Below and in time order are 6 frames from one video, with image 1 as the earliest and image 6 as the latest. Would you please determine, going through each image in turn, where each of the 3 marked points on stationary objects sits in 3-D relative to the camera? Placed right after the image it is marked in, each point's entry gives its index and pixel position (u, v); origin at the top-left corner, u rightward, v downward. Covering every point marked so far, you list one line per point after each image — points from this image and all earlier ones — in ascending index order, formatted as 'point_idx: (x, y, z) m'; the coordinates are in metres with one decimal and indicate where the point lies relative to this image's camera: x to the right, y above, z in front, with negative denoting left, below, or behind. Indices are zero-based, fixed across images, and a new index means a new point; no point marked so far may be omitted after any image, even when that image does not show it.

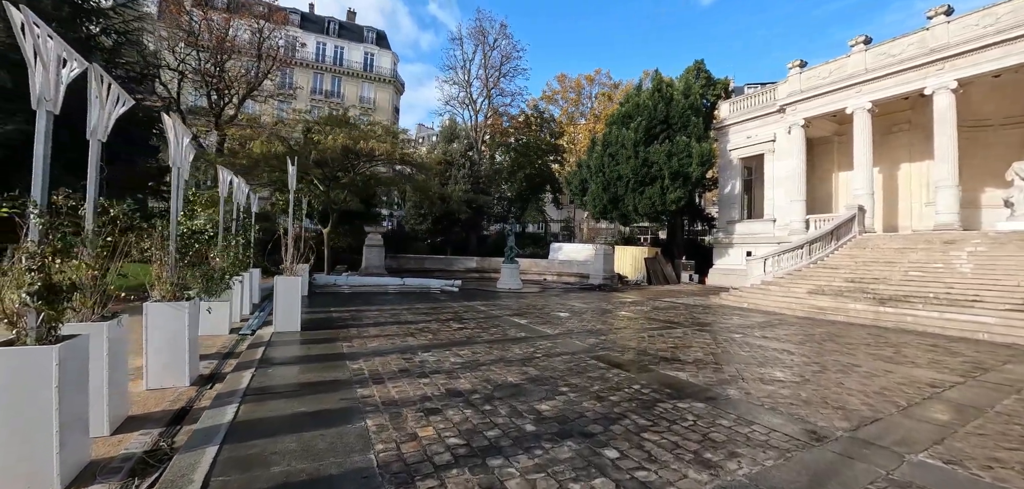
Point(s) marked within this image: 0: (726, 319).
0: (+4.9, -1.7, +9.4) m
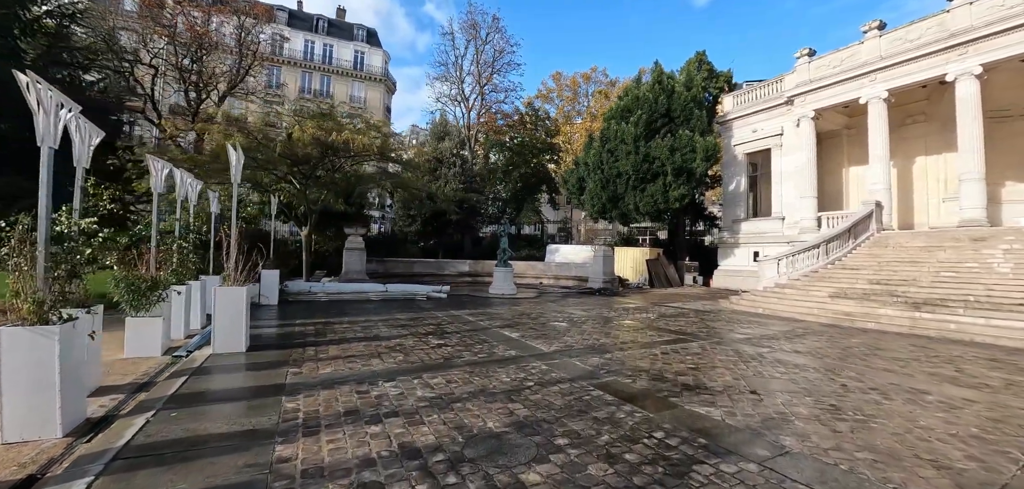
0: (+4.7, -1.7, +8.3) m
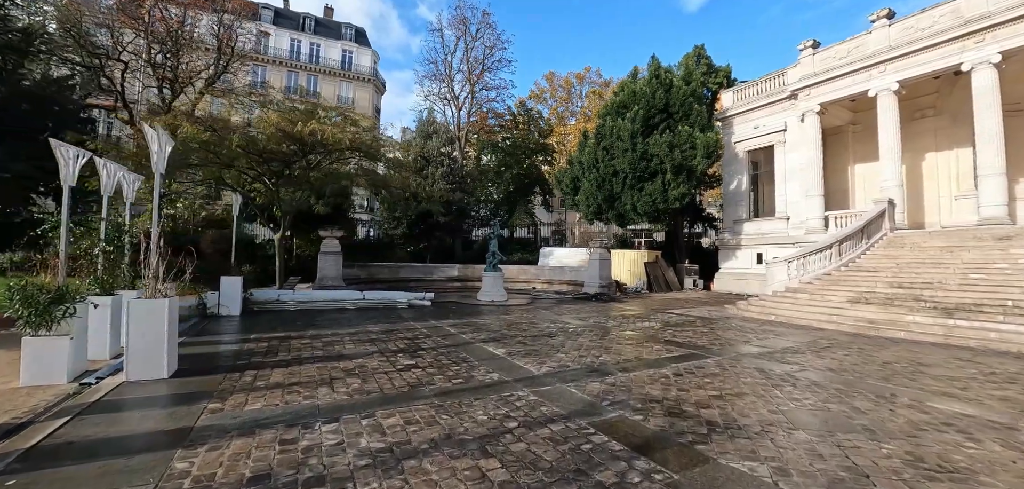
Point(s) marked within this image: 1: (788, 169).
0: (+4.5, -1.7, +7.4) m
1: (+11.3, +3.1, +16.9) m
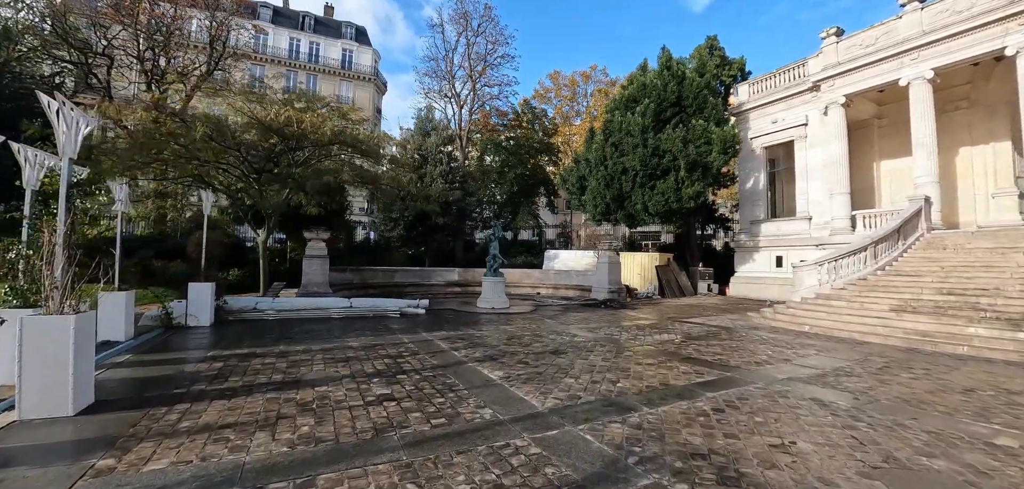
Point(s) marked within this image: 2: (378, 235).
0: (+4.5, -1.7, +6.3) m
1: (+11.4, +3.0, +15.8) m
2: (-6.3, +0.4, +19.4) m
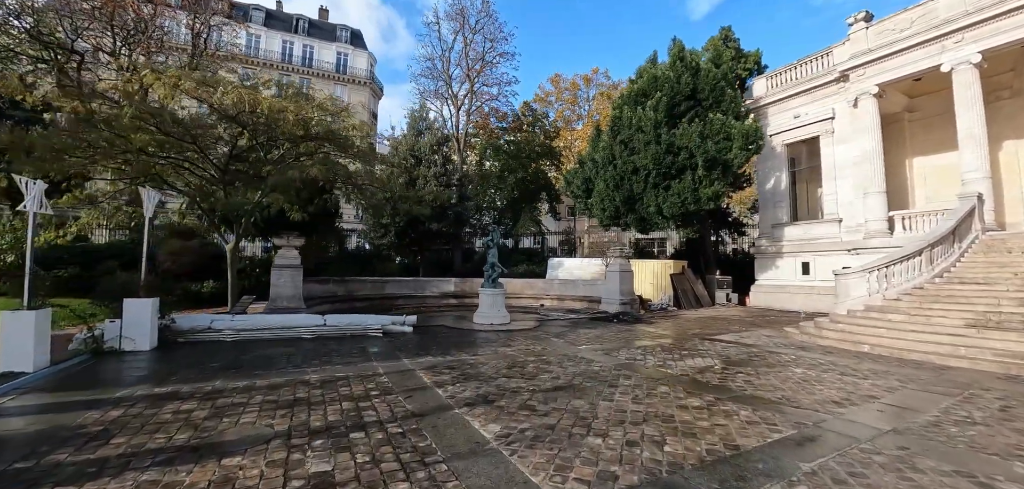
0: (+4.5, -1.8, +4.9) m
1: (+11.4, +2.8, +14.4) m
2: (-6.2, 0.0, +18.0) m
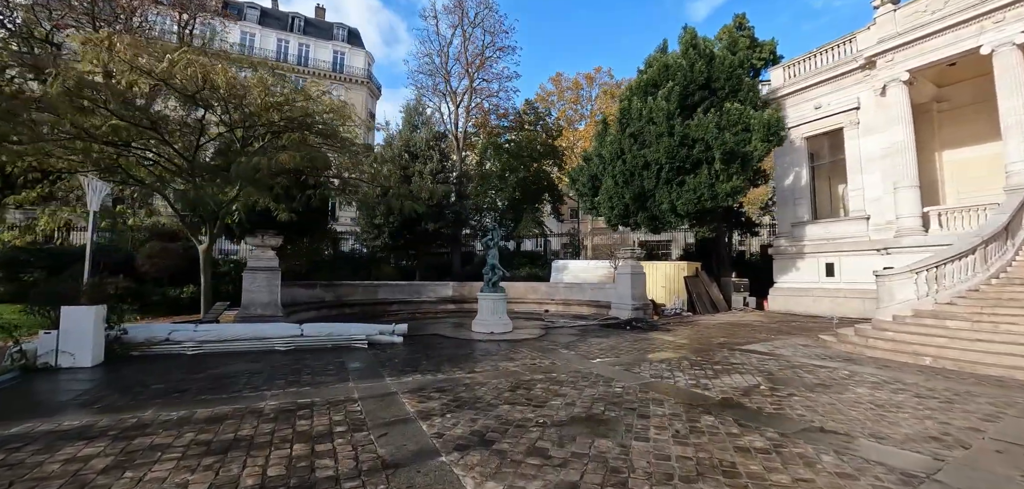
0: (+4.5, -1.7, +3.8) m
1: (+11.5, +2.9, +13.4) m
2: (-6.2, 0.0, +17.0) m
